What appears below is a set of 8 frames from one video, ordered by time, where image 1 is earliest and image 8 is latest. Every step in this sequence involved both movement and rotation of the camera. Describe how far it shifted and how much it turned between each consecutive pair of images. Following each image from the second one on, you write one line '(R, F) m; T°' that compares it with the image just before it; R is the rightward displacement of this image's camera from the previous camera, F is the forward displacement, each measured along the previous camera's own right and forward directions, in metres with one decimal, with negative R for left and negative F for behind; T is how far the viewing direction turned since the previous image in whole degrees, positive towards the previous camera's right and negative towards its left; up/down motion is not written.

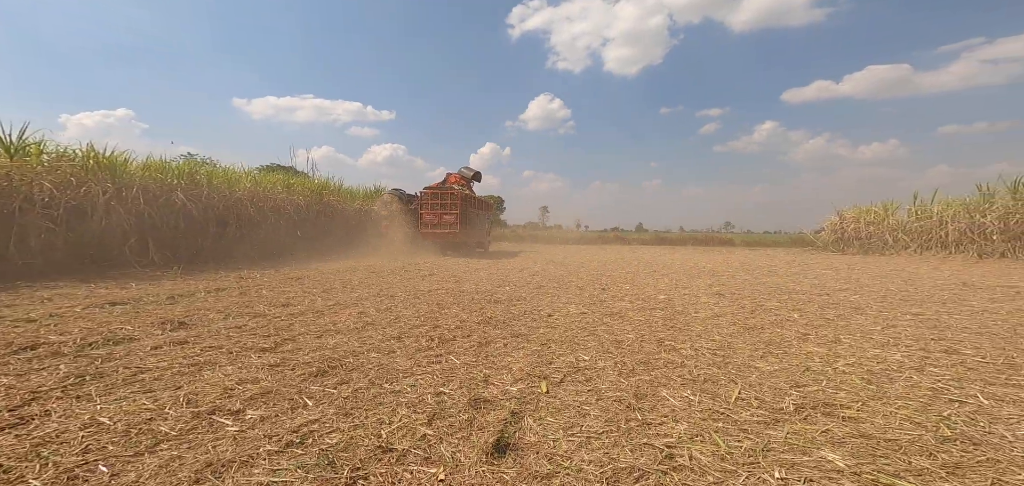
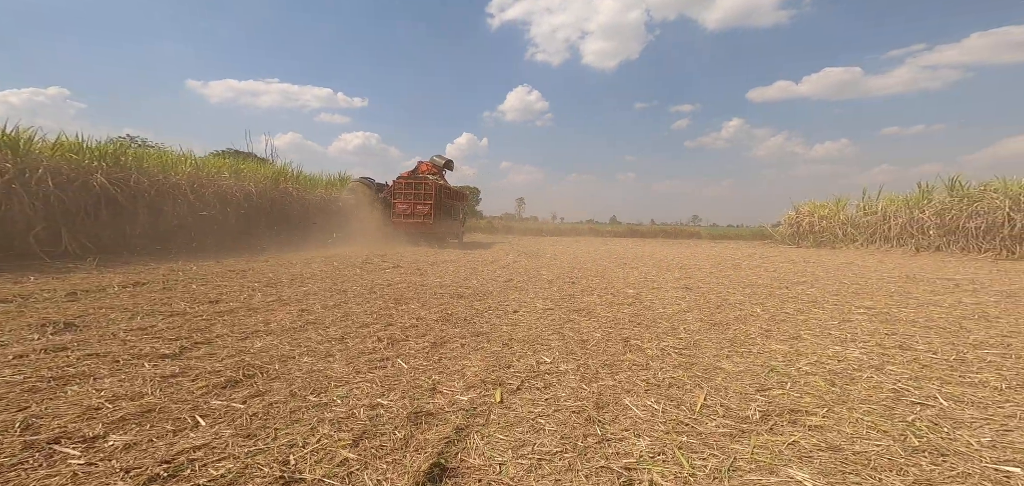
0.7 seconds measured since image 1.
(+0.1, +0.4) m; +5°
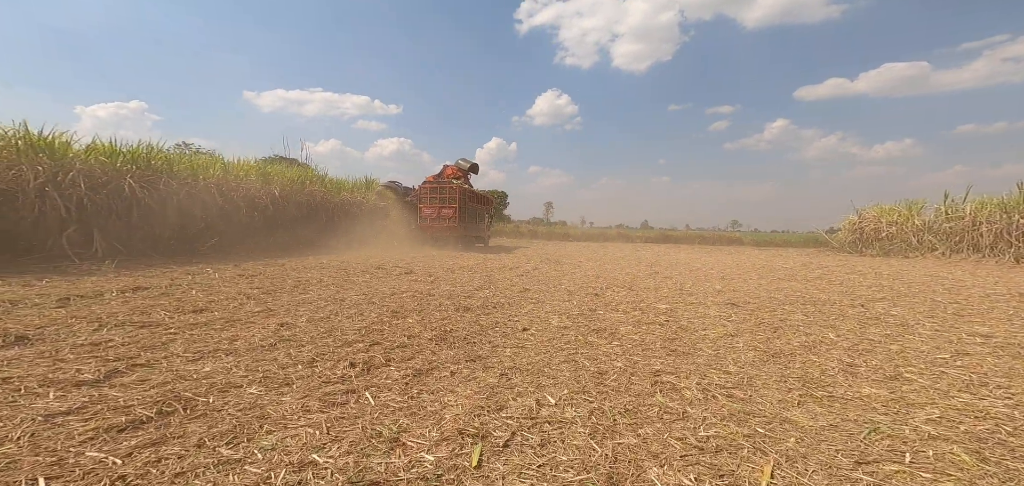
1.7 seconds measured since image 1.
(+0.2, +0.7) m; -5°
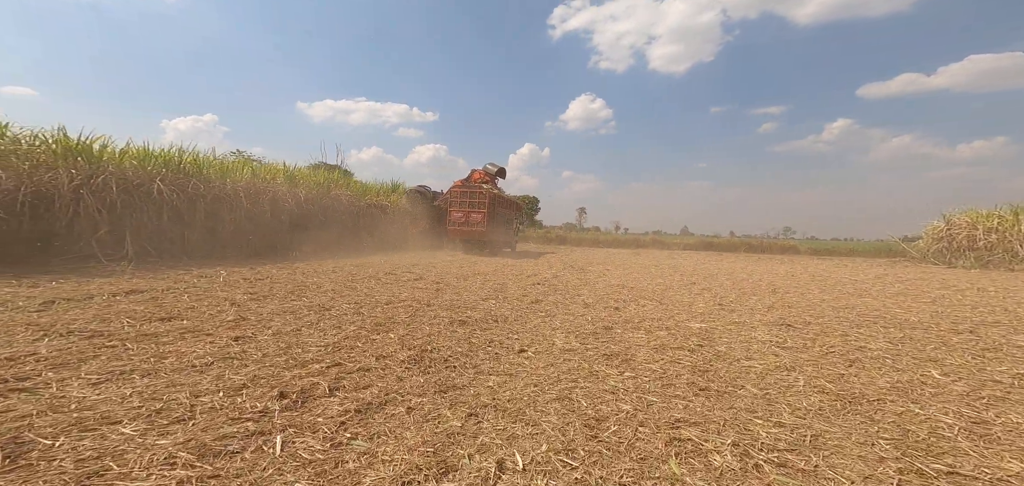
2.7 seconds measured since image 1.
(+0.4, +0.7) m; -5°
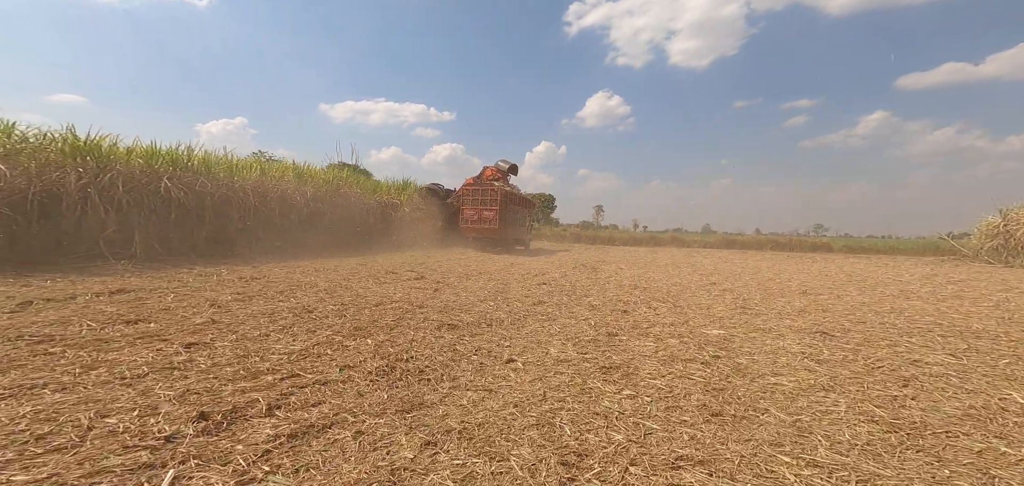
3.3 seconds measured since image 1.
(+0.2, +0.4) m; -3°
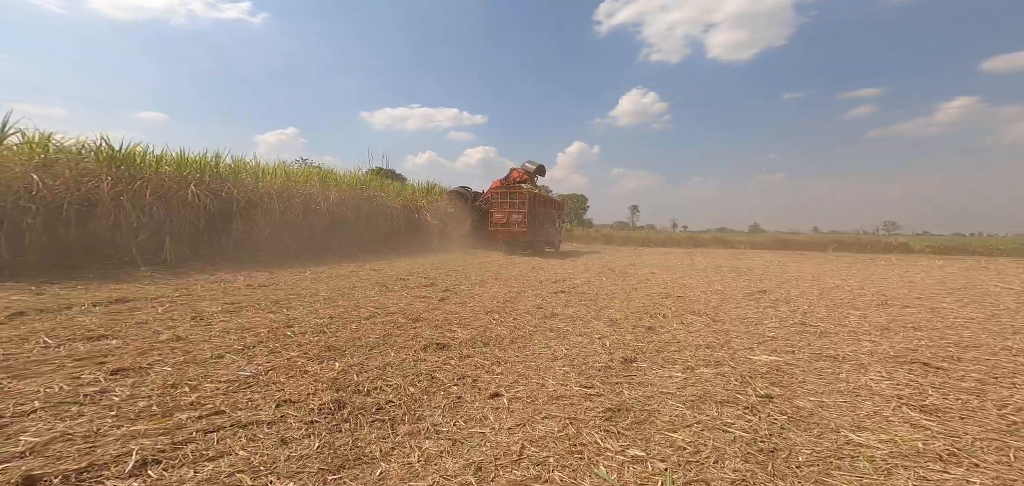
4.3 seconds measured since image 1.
(+0.3, +0.6) m; -5°
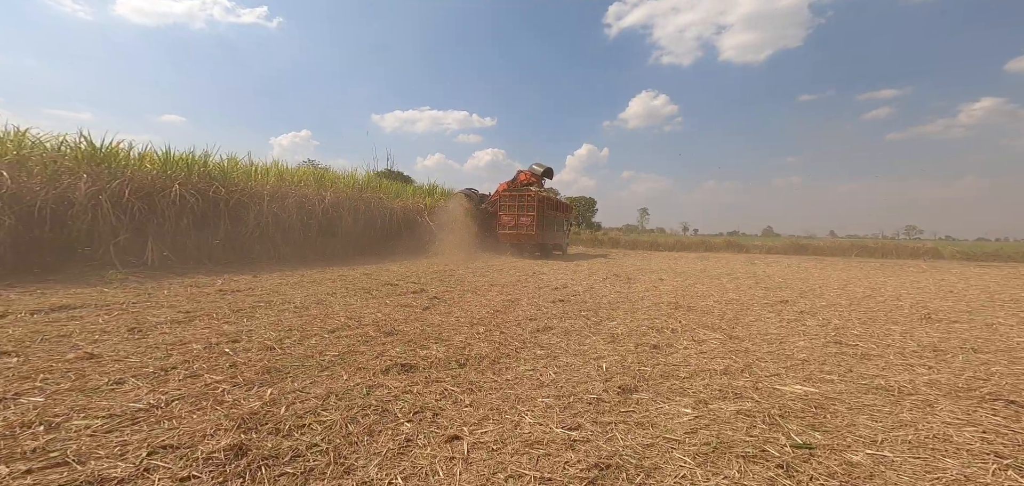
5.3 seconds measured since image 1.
(+0.2, +0.5) m; -1°
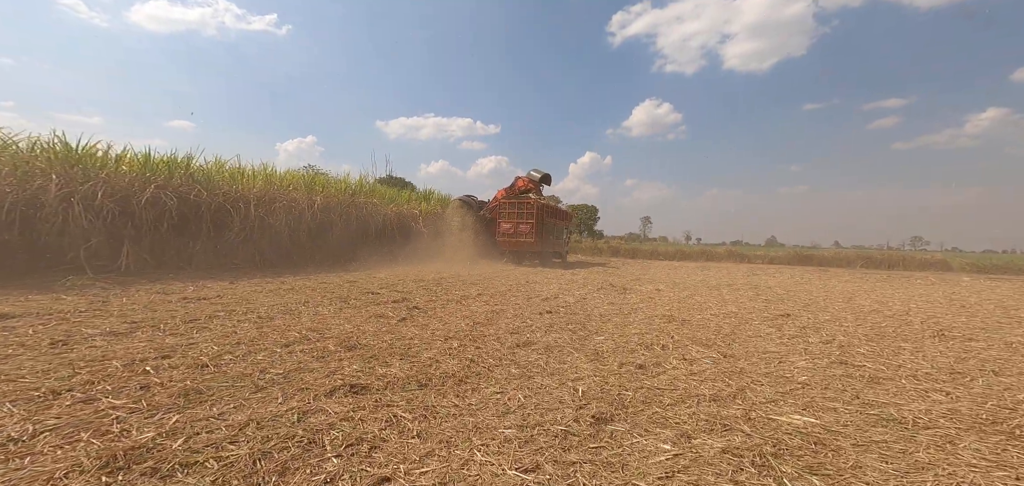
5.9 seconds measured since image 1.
(+0.2, +0.3) m; 0°
